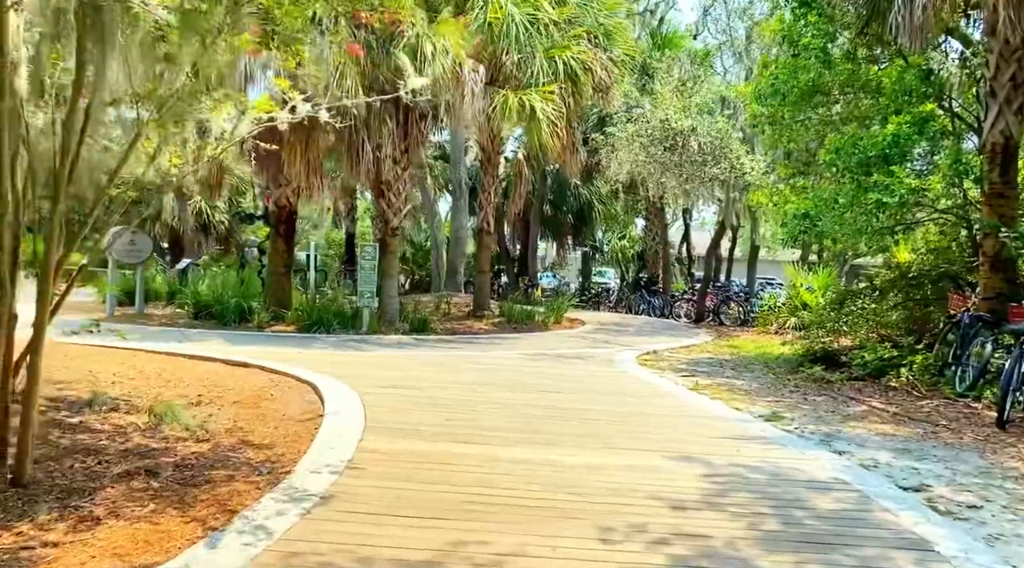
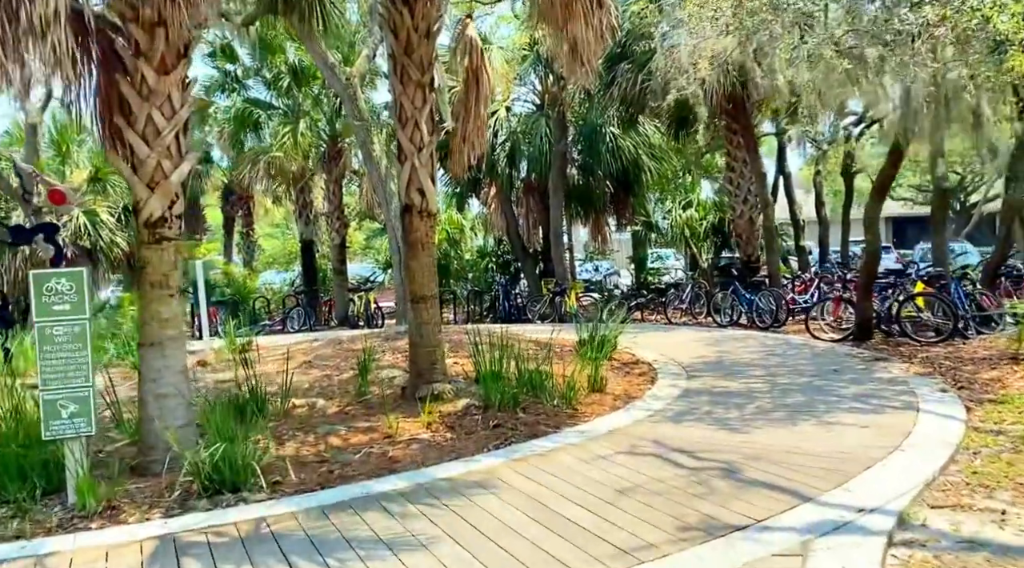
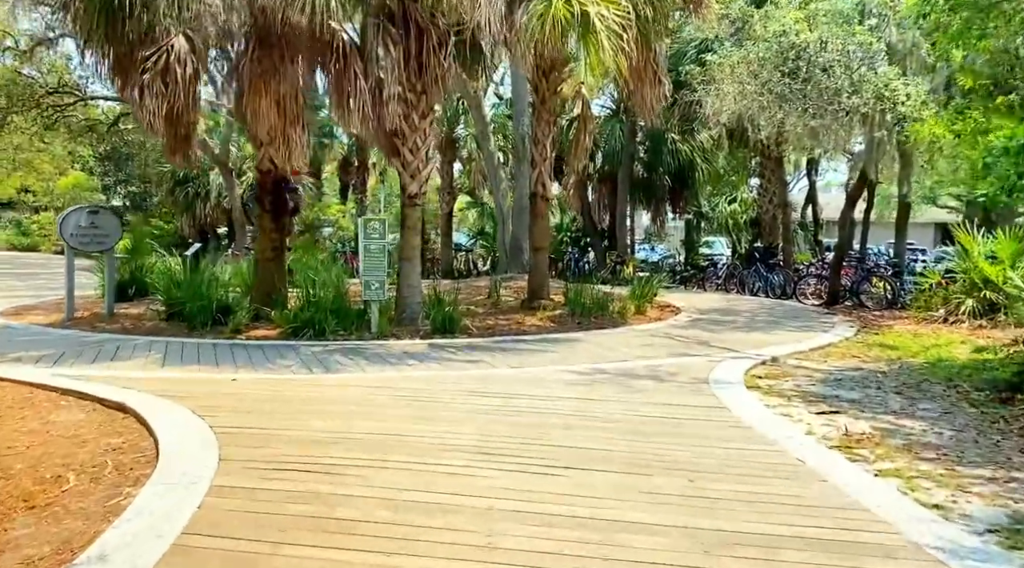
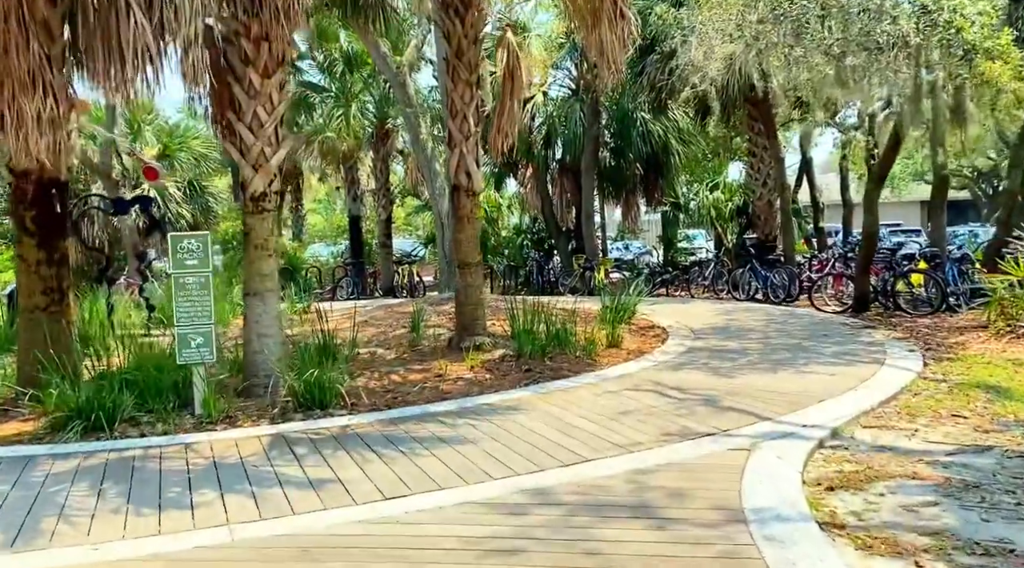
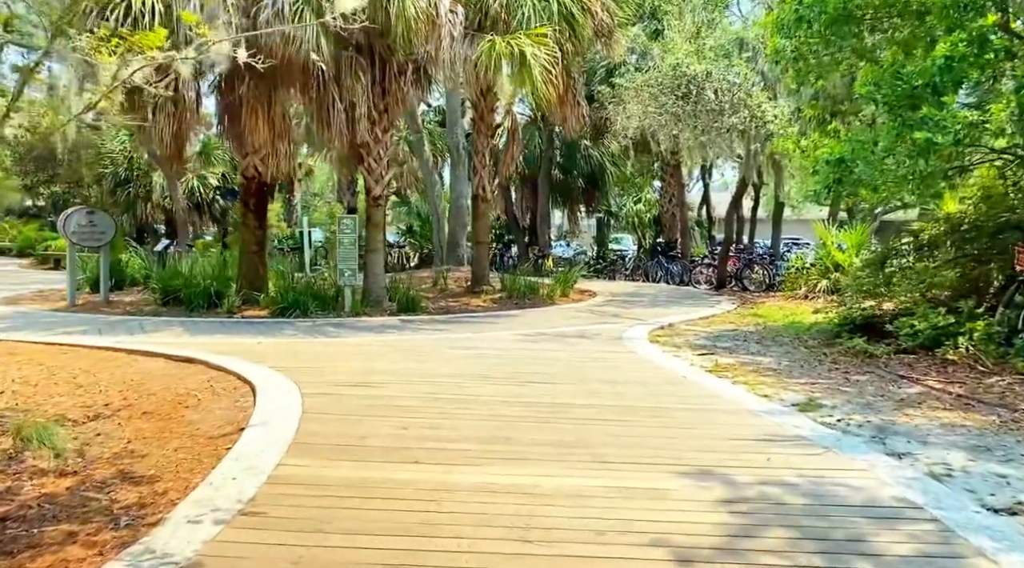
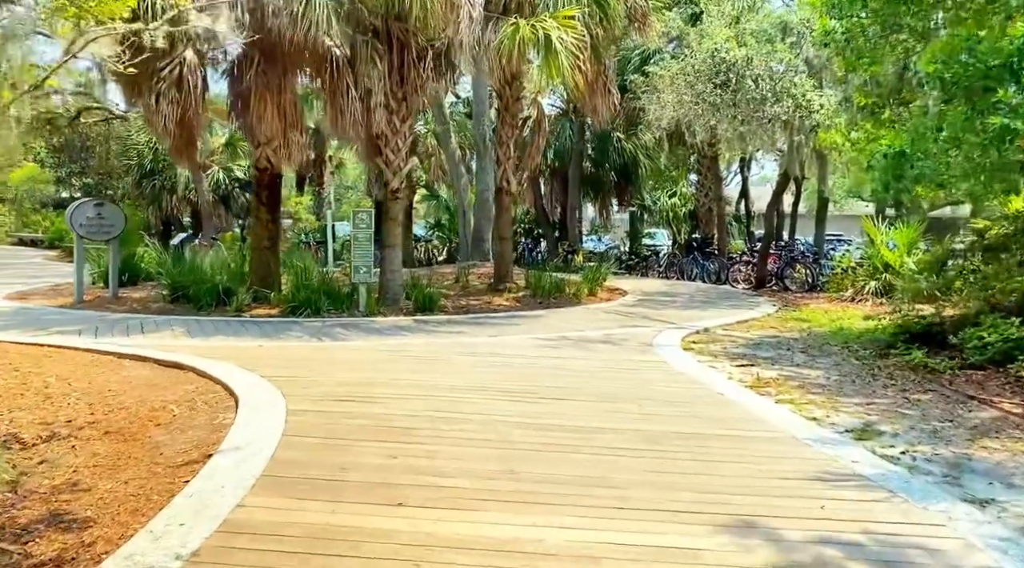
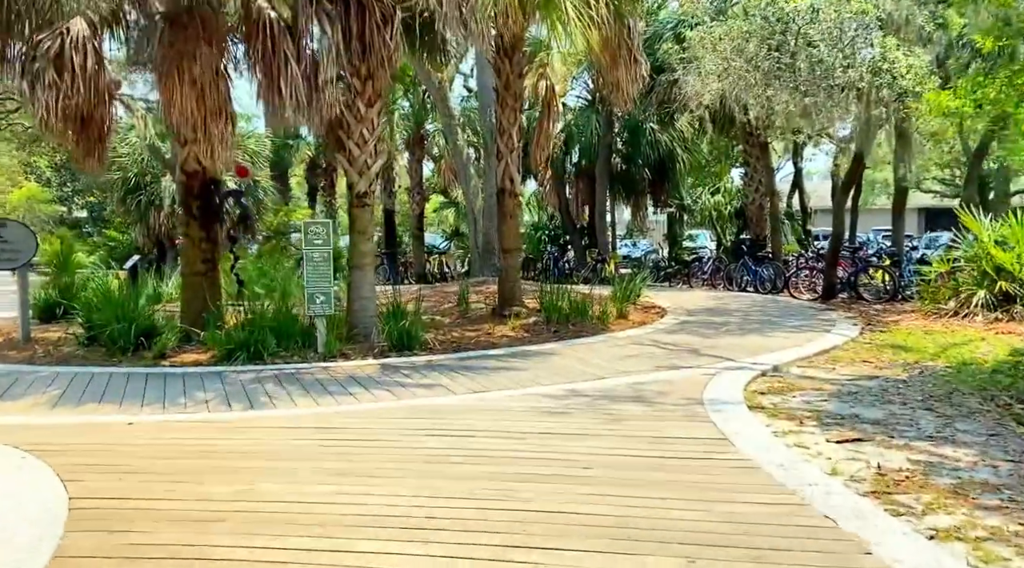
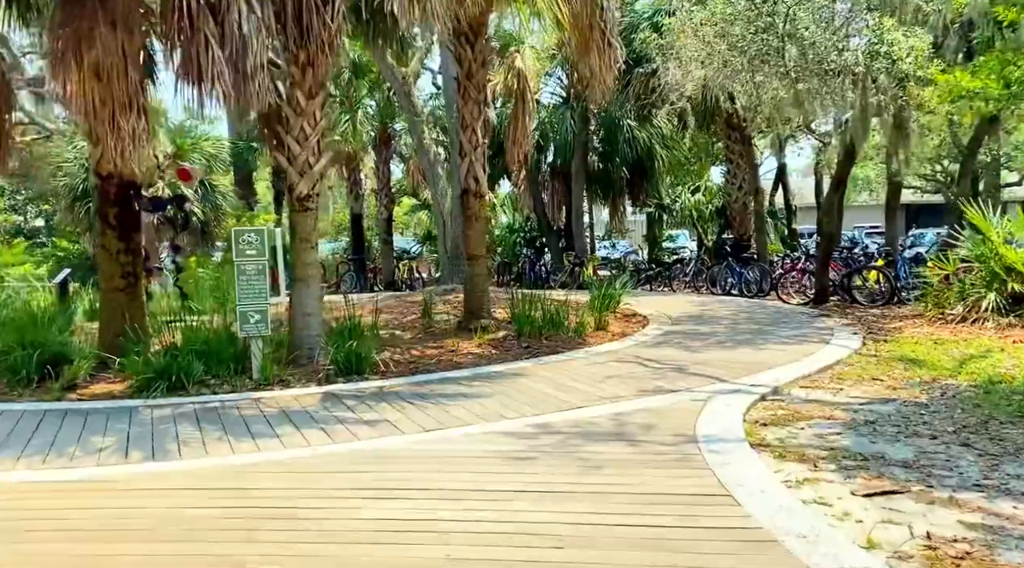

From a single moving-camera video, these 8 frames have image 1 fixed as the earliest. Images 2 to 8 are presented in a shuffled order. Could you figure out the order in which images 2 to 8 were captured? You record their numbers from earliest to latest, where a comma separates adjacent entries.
5, 6, 3, 7, 8, 4, 2
